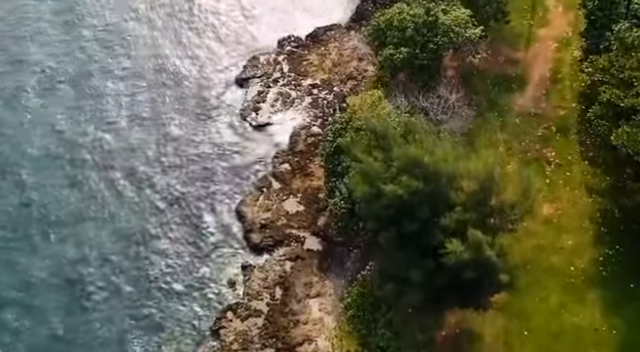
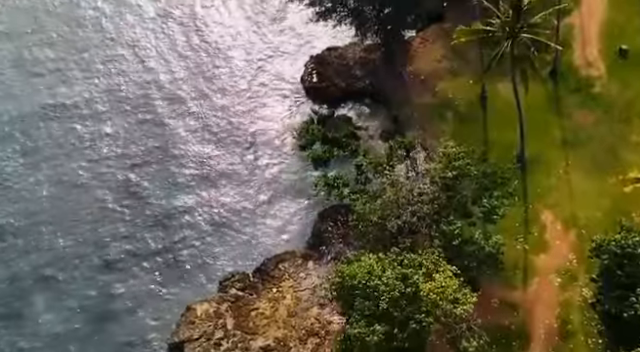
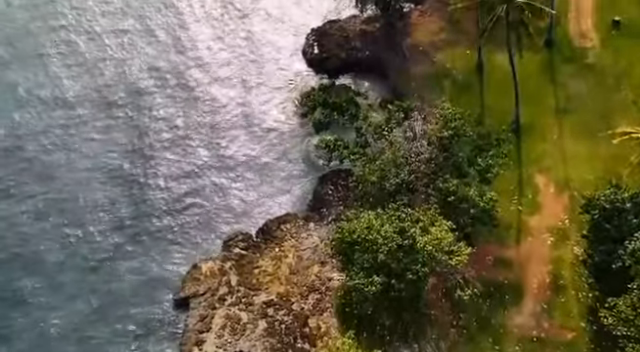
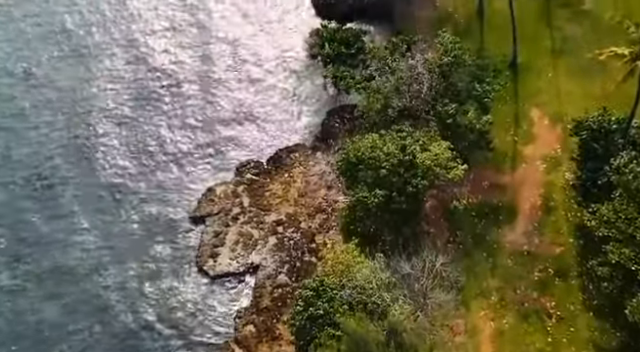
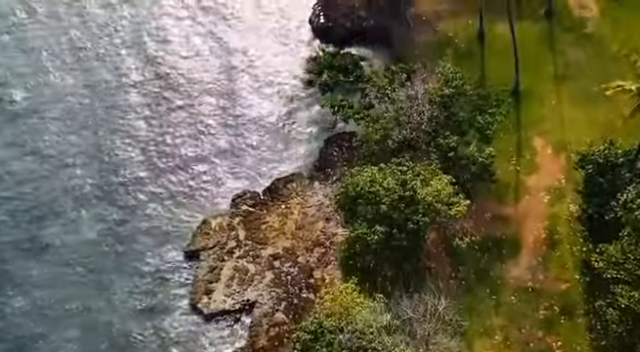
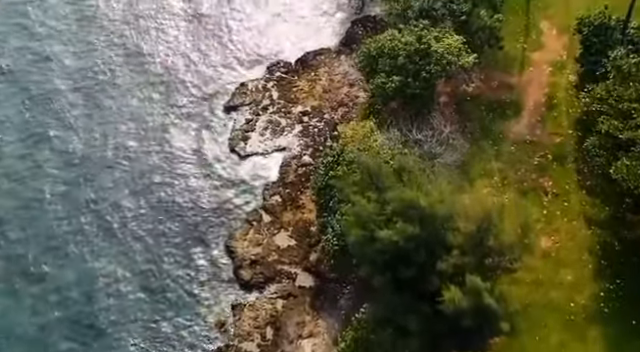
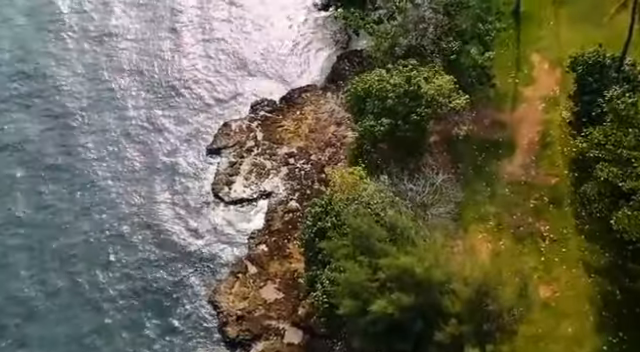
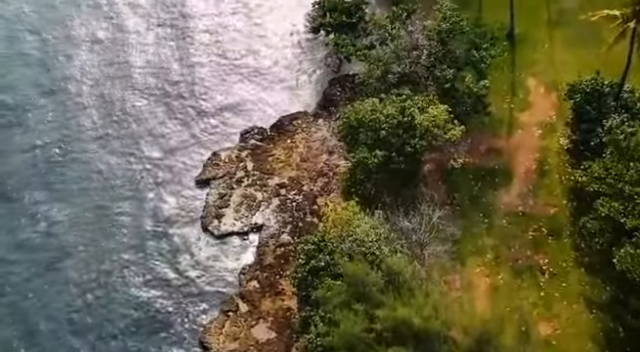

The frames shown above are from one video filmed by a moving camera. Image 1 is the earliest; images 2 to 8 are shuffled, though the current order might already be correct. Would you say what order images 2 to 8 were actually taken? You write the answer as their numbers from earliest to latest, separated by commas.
6, 7, 8, 4, 5, 3, 2
